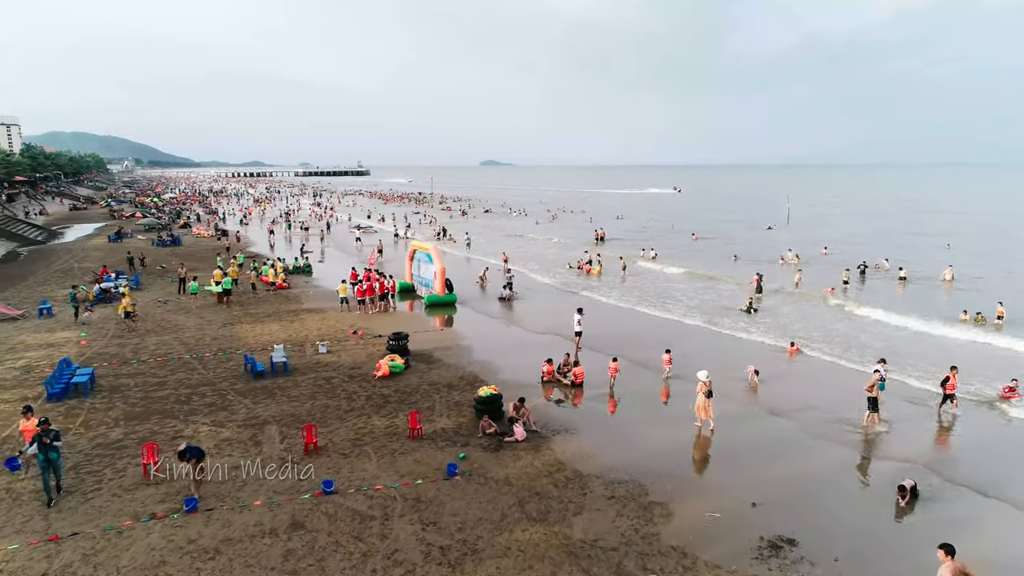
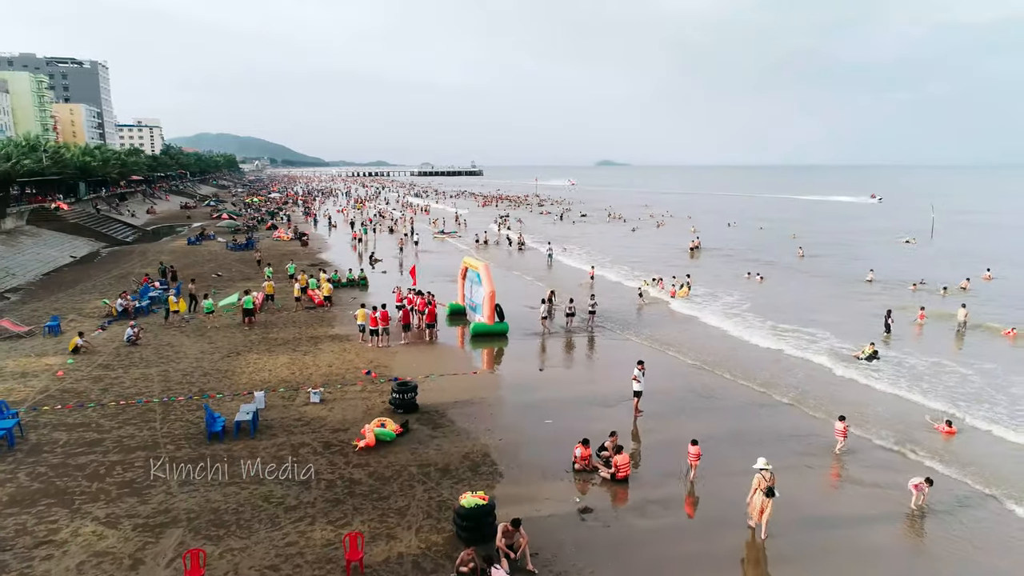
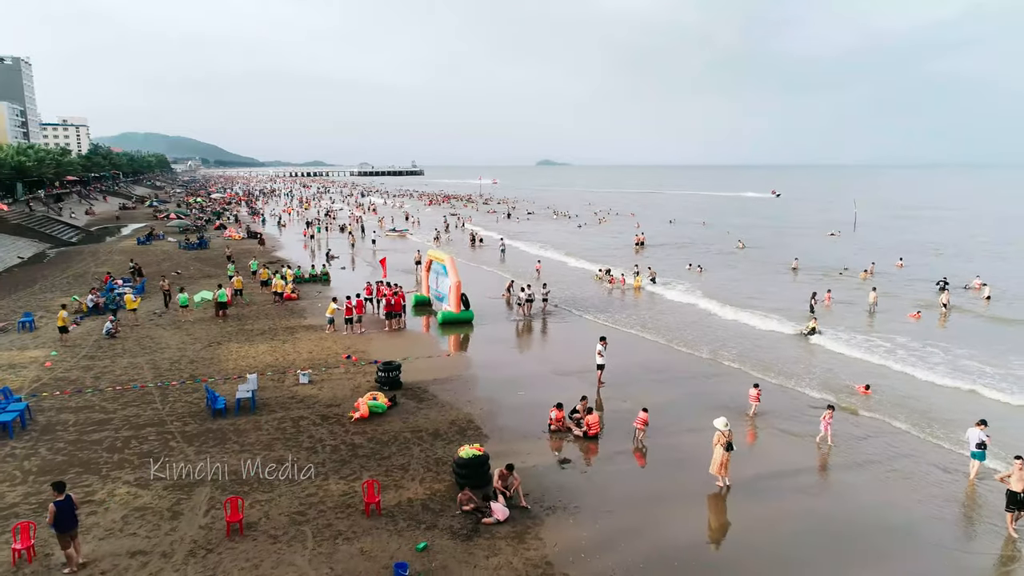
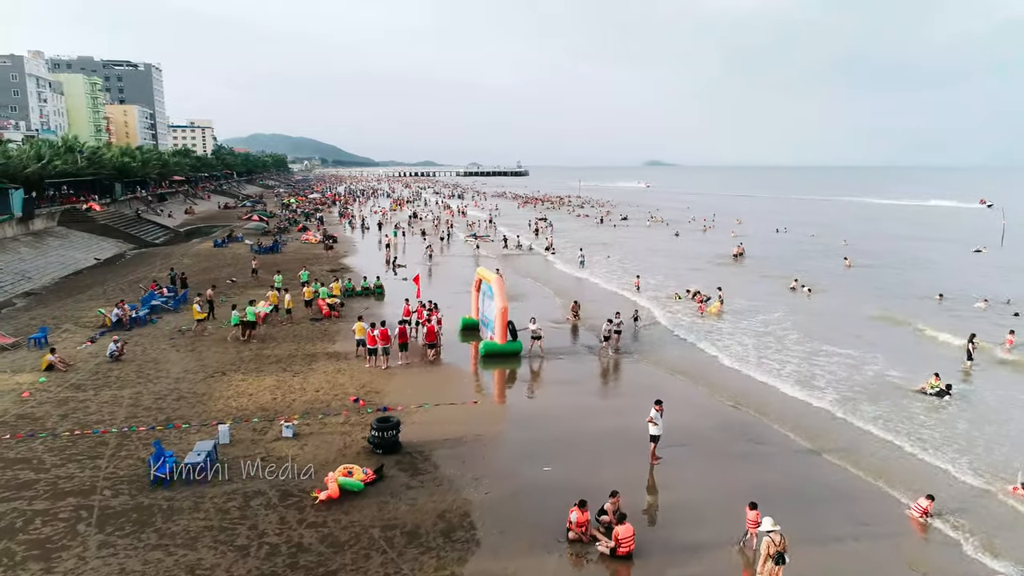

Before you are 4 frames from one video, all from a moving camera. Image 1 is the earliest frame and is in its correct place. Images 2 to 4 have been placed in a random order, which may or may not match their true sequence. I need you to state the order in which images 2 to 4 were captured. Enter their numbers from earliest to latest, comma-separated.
3, 2, 4
